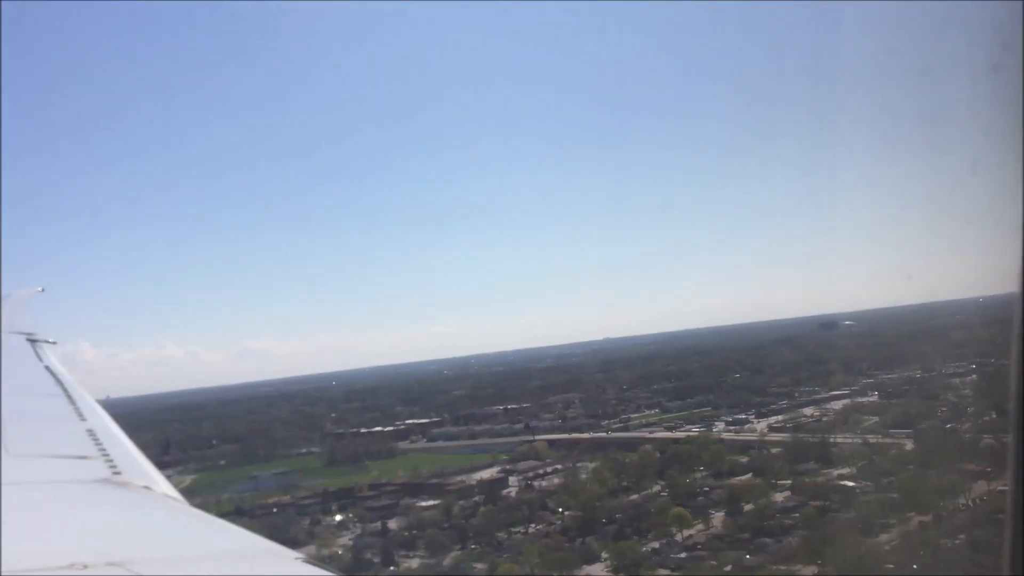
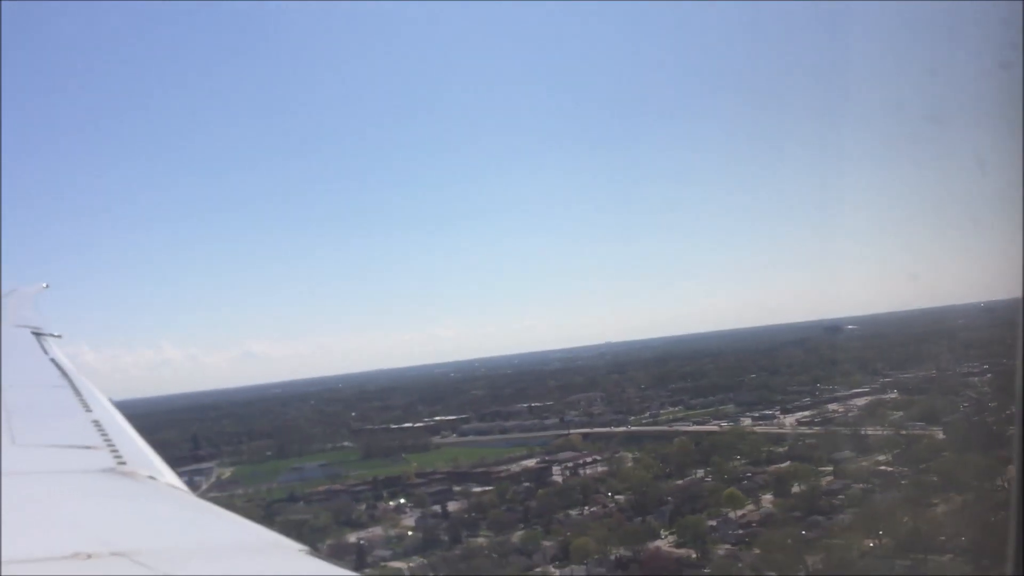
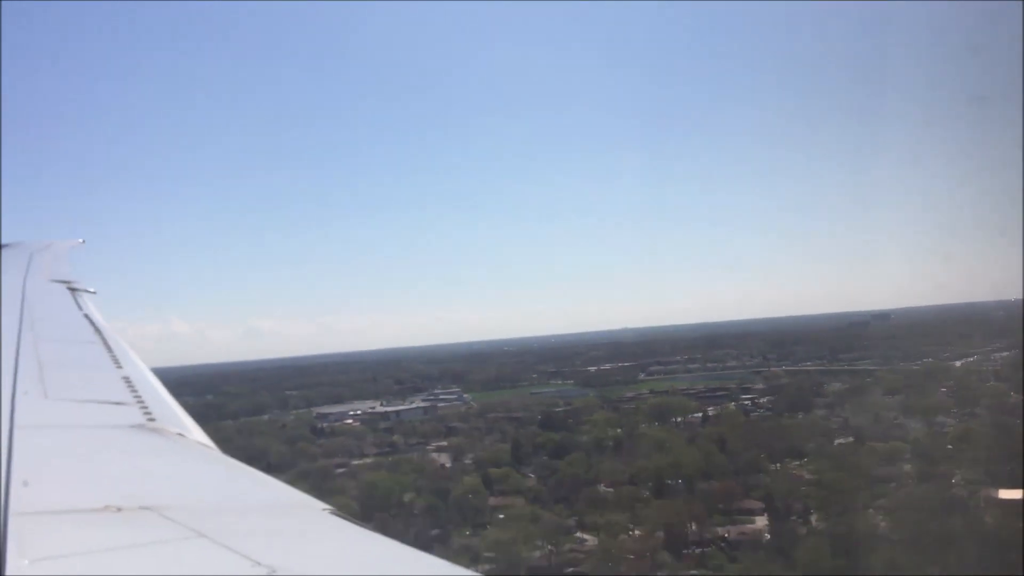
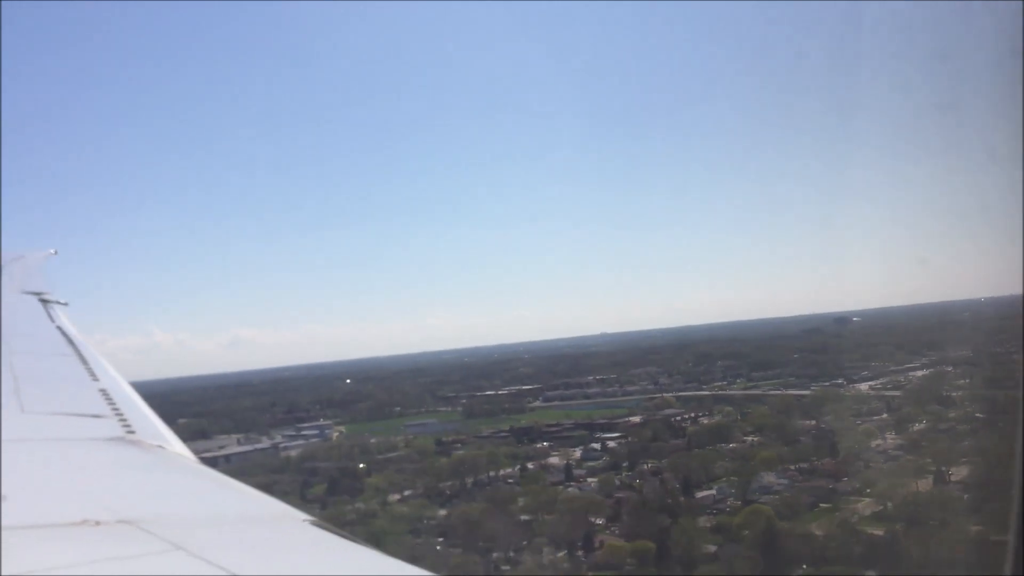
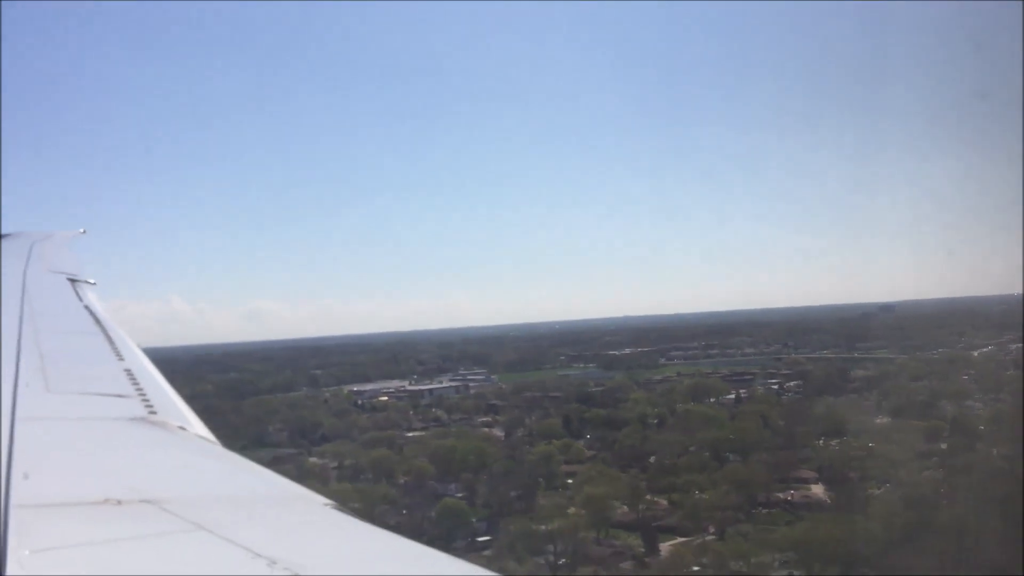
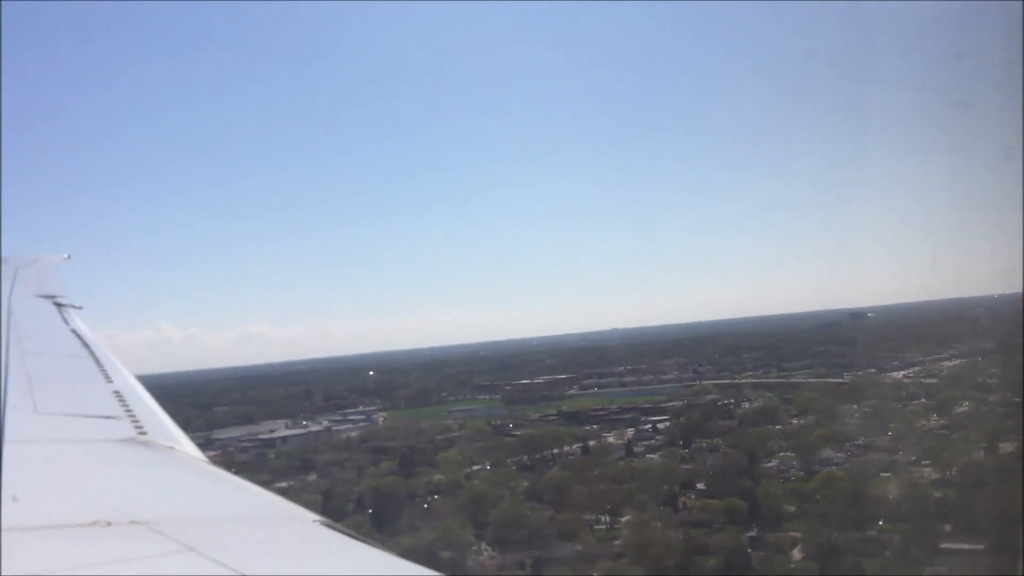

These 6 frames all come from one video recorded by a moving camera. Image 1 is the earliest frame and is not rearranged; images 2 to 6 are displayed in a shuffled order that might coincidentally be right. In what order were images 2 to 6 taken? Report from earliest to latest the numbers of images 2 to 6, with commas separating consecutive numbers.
2, 4, 6, 3, 5
